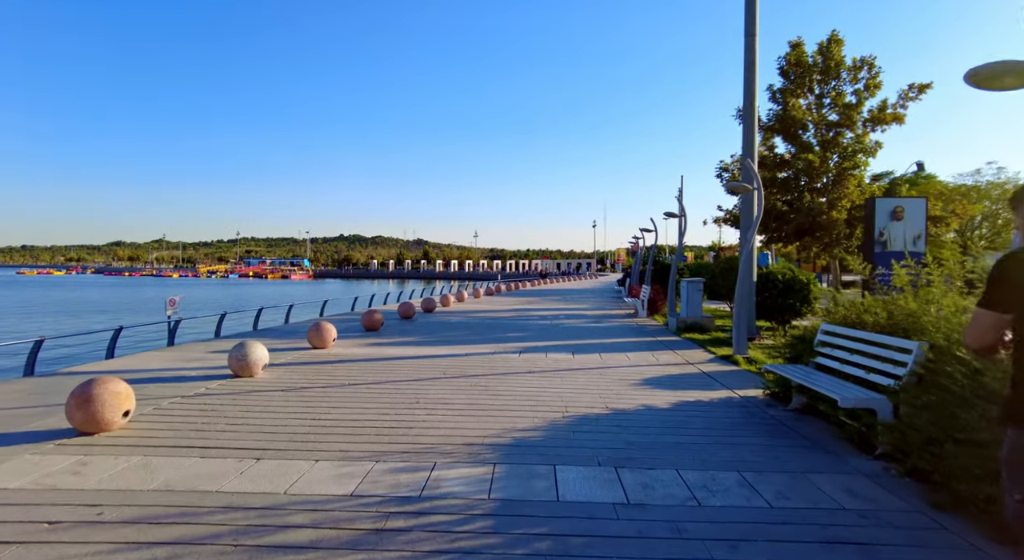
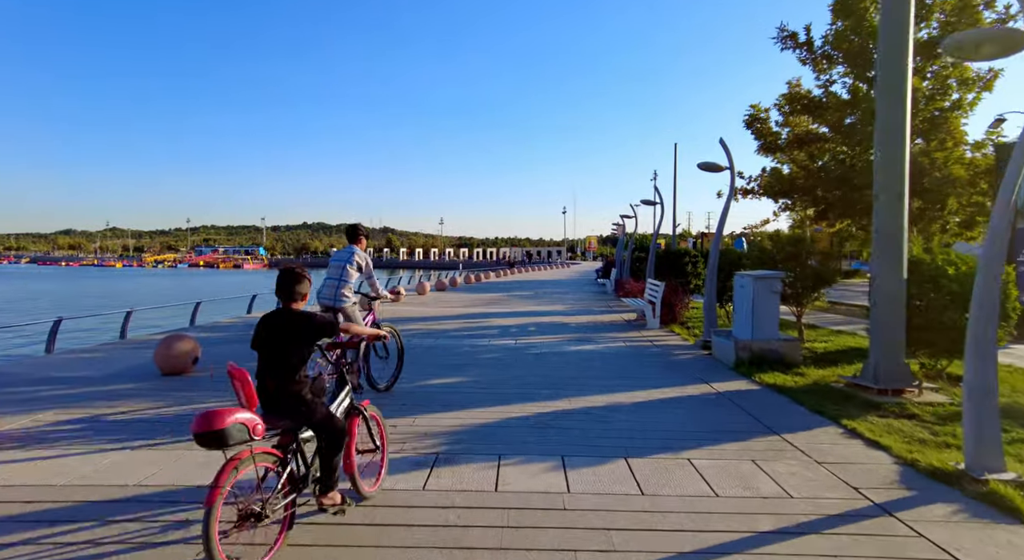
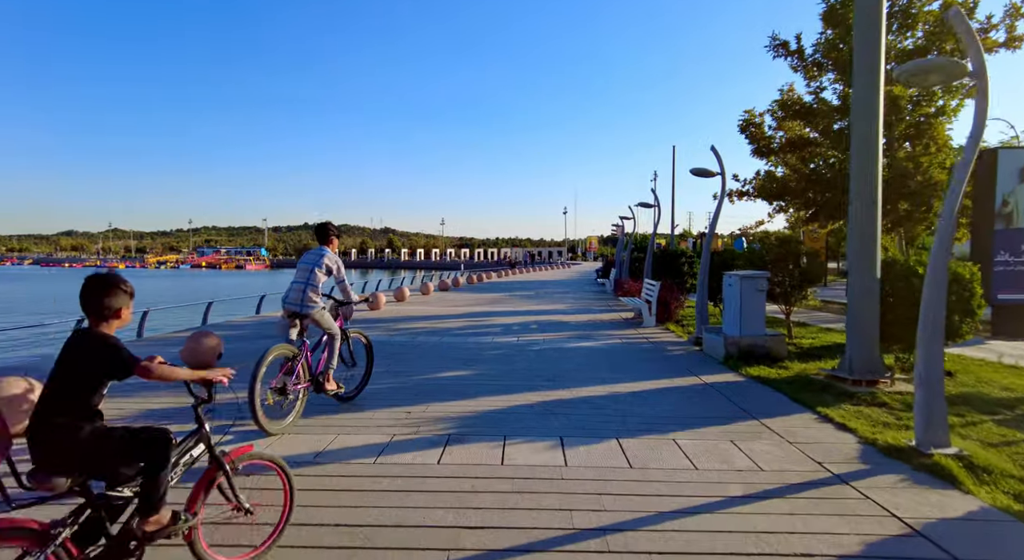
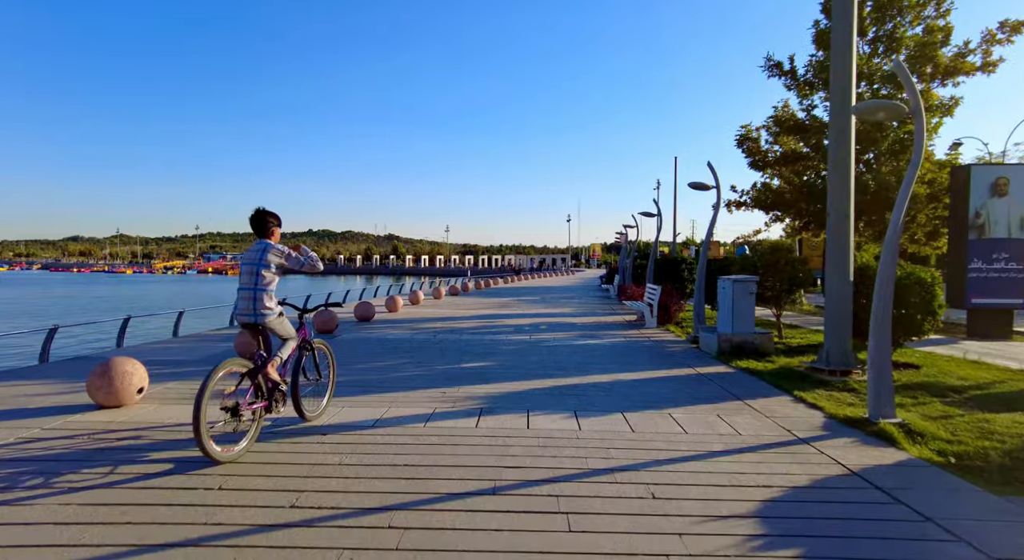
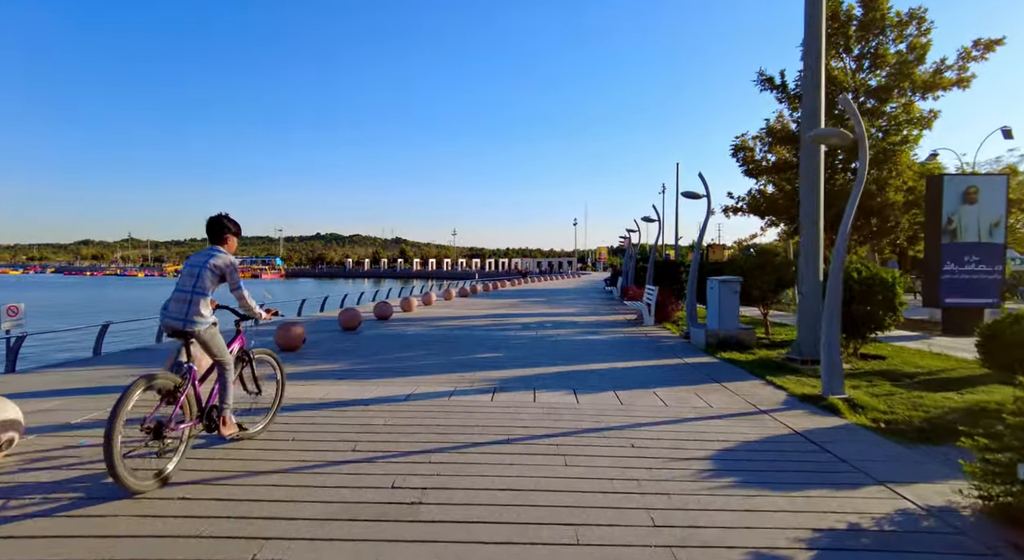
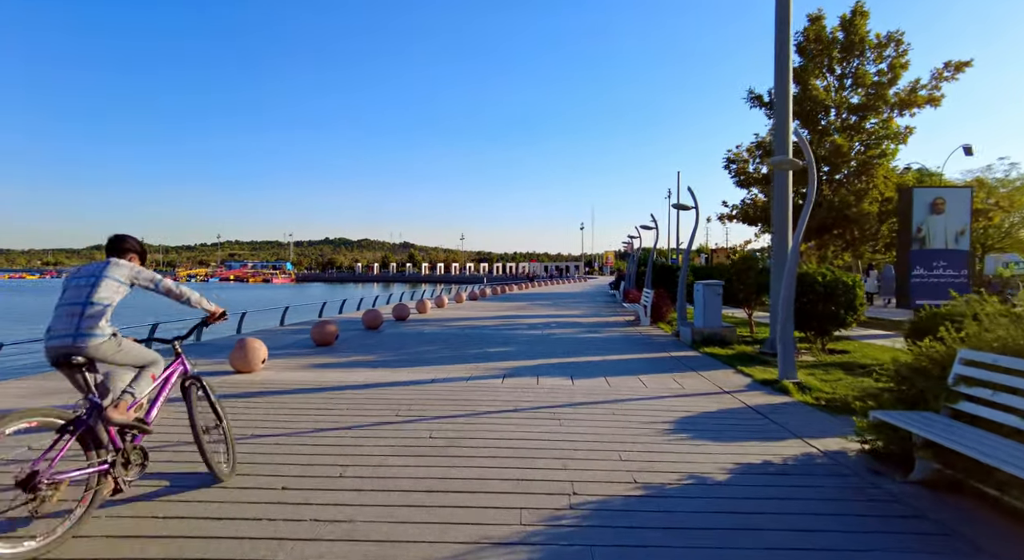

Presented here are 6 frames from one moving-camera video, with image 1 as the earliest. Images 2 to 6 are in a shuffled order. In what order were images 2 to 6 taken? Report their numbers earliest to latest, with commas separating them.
6, 5, 4, 3, 2
